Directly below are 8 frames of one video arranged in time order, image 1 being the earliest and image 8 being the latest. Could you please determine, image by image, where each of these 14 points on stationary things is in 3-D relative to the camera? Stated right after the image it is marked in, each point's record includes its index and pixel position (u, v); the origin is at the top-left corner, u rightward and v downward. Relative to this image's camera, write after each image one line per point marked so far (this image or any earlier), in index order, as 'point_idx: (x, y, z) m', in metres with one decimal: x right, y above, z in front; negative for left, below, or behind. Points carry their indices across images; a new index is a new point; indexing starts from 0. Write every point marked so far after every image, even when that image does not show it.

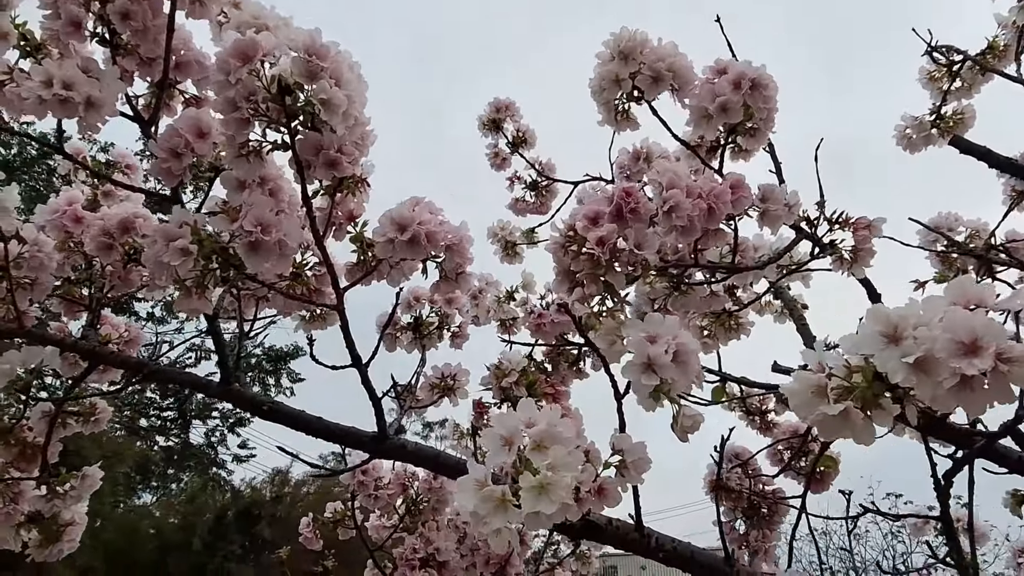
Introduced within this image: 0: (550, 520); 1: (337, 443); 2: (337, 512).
0: (+0.1, -0.5, +1.7) m
1: (-0.6, -0.5, +2.6) m
2: (-1.1, -1.4, +4.4) m
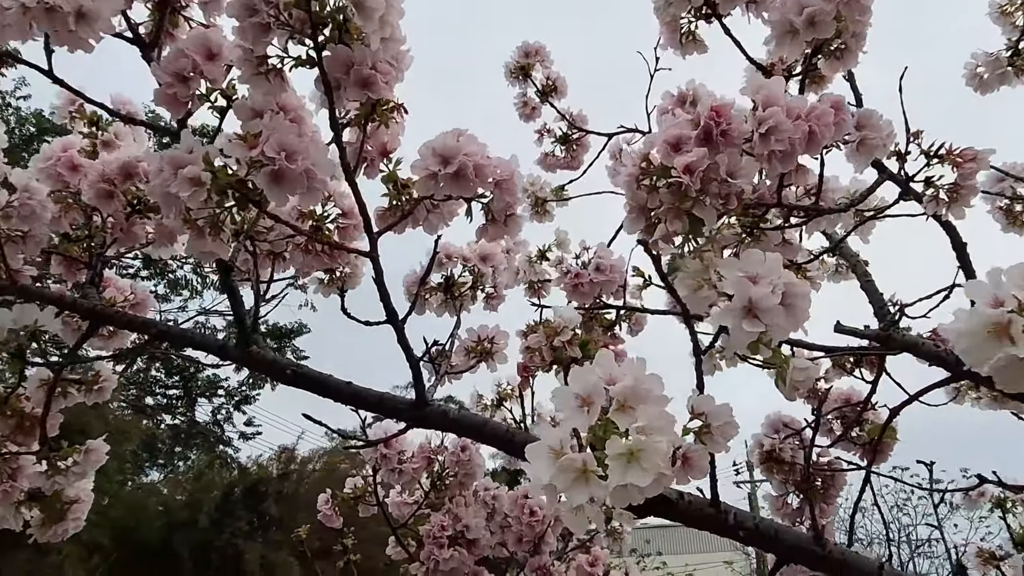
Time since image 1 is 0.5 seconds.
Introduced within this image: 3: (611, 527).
0: (+0.3, -0.4, +1.4) m
1: (-0.4, -0.4, +2.3) m
2: (-0.9, -1.1, +4.2) m
3: (+0.6, -1.5, +4.7) m
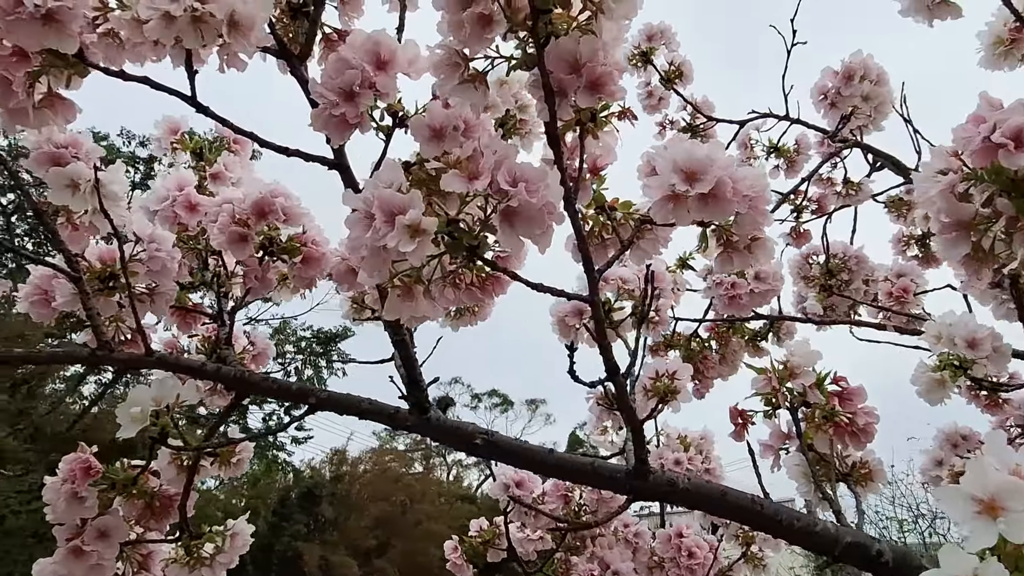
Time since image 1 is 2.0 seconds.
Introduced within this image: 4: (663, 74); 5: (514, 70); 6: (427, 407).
0: (+0.8, -0.5, +1.0) m
1: (+0.2, -0.5, +1.9) m
2: (-0.1, -1.3, +3.8) m
3: (+1.4, -1.5, +4.2) m
4: (+0.8, +1.1, +3.7) m
5: (0.0, +0.4, +1.4) m
6: (-0.2, -0.3, +2.0) m
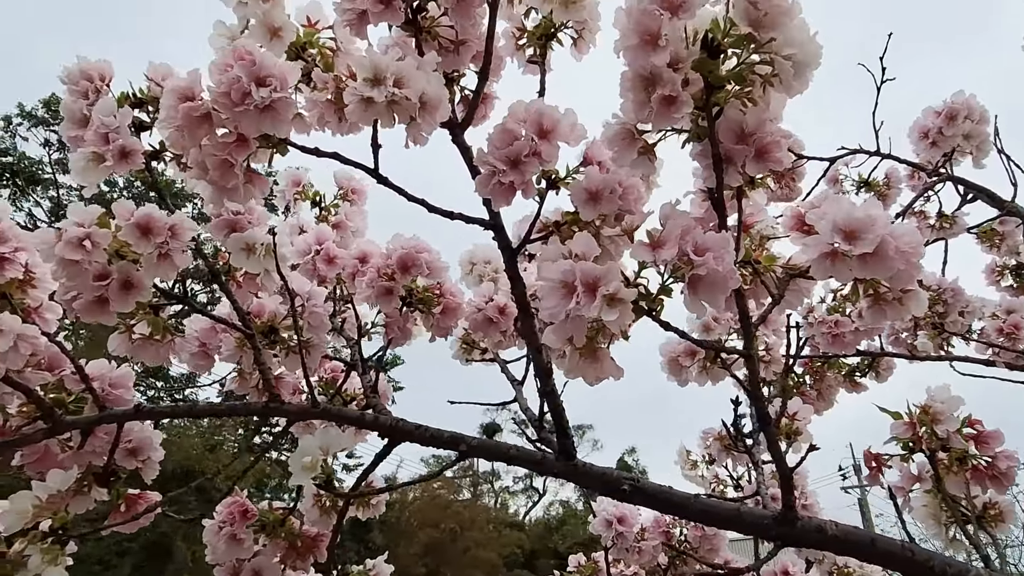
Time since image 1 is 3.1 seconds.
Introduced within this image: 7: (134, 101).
0: (+1.2, -0.6, +1.0) m
1: (+0.6, -0.6, +2.0) m
2: (+0.4, -1.5, +3.8) m
3: (+1.9, -1.7, +4.2) m
4: (+1.2, +0.9, +3.8) m
5: (+0.4, +0.3, +1.5) m
6: (+0.2, -0.5, +2.0) m
7: (-1.0, +0.5, +1.9) m
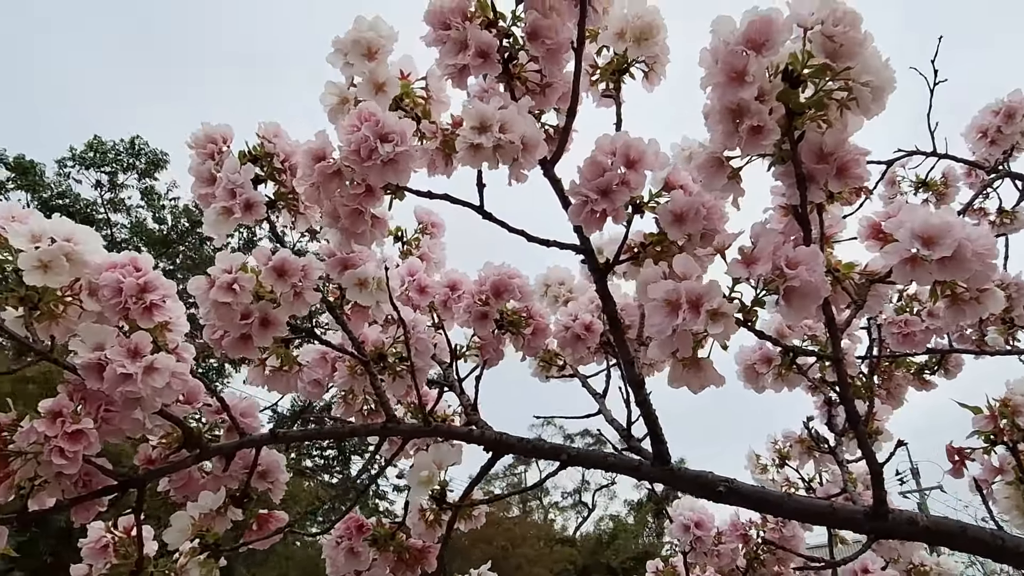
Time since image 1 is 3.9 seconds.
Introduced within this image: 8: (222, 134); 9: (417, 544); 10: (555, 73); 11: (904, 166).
0: (+1.4, -0.6, +1.1) m
1: (+0.9, -0.7, +2.1) m
2: (+0.8, -1.5, +3.9) m
3: (+2.4, -1.7, +4.2) m
4: (+1.6, +0.9, +3.9) m
5: (+0.6, +0.3, +1.6) m
6: (+0.5, -0.5, +2.2) m
7: (-0.8, +0.4, +2.2) m
8: (-0.8, +0.4, +2.2) m
9: (-0.3, -0.9, +2.5) m
10: (+0.1, +0.6, +2.0) m
11: (+2.1, +0.7, +4.0) m
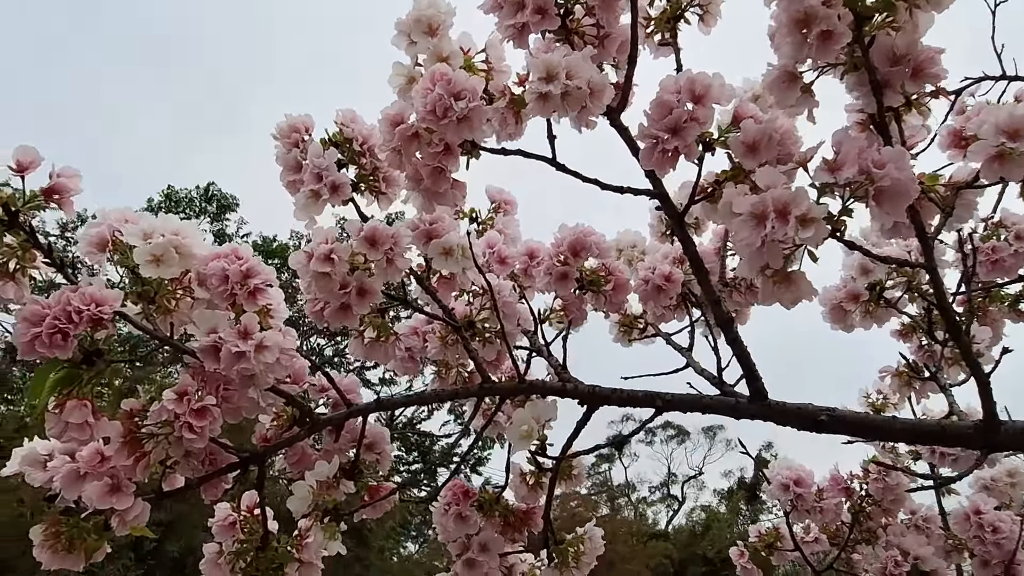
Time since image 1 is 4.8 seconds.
0: (+1.6, -0.3, +1.0) m
1: (+1.1, -0.4, +2.0) m
2: (+1.3, -1.3, +3.9) m
3: (+3.0, -1.3, +4.0) m
4: (+1.8, +1.2, +3.8) m
5: (+0.7, +0.5, +1.6) m
6: (+0.7, -0.3, +2.2) m
7: (-0.6, +0.4, +2.3) m
8: (-0.6, +0.5, +2.3) m
9: (0.0, -0.8, +2.6) m
10: (+0.3, +0.7, +2.0) m
11: (+2.5, +1.0, +3.9) m
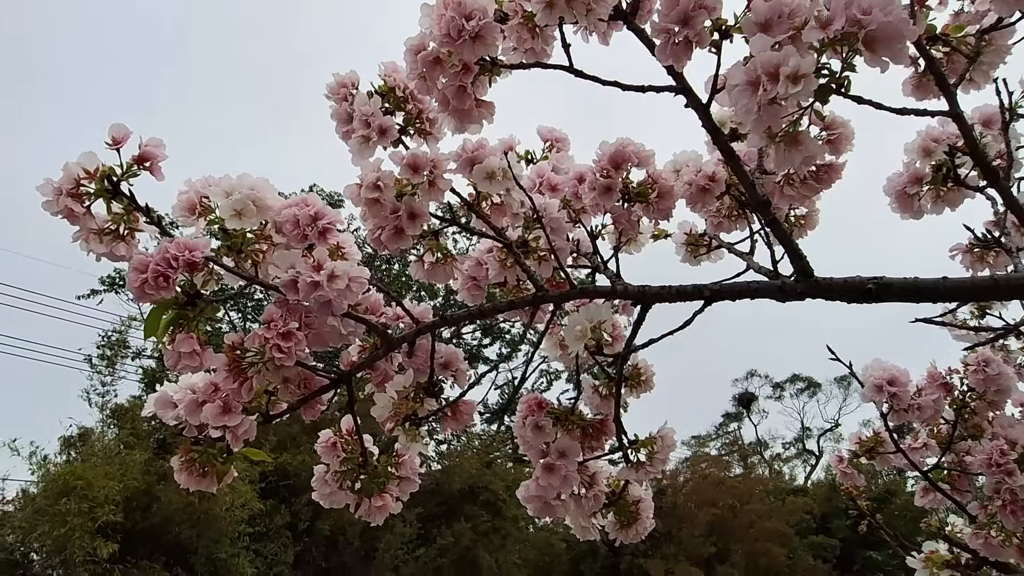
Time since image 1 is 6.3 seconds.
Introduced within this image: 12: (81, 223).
0: (+1.6, +0.1, +0.9) m
1: (+1.3, 0.0, +2.0) m
2: (+1.8, -0.8, +3.8) m
3: (+3.5, -0.6, +3.7) m
4: (+2.0, +1.7, +3.6) m
5: (+0.7, +0.8, +1.7) m
6: (+0.9, 0.0, +2.2) m
7: (-0.5, +0.7, +2.5) m
8: (-0.5, +0.7, +2.5) m
9: (+0.3, -0.5, +2.7) m
10: (+0.3, +1.0, +2.1) m
11: (+2.7, +1.6, +3.6) m
12: (-1.3, +0.2, +2.2) m
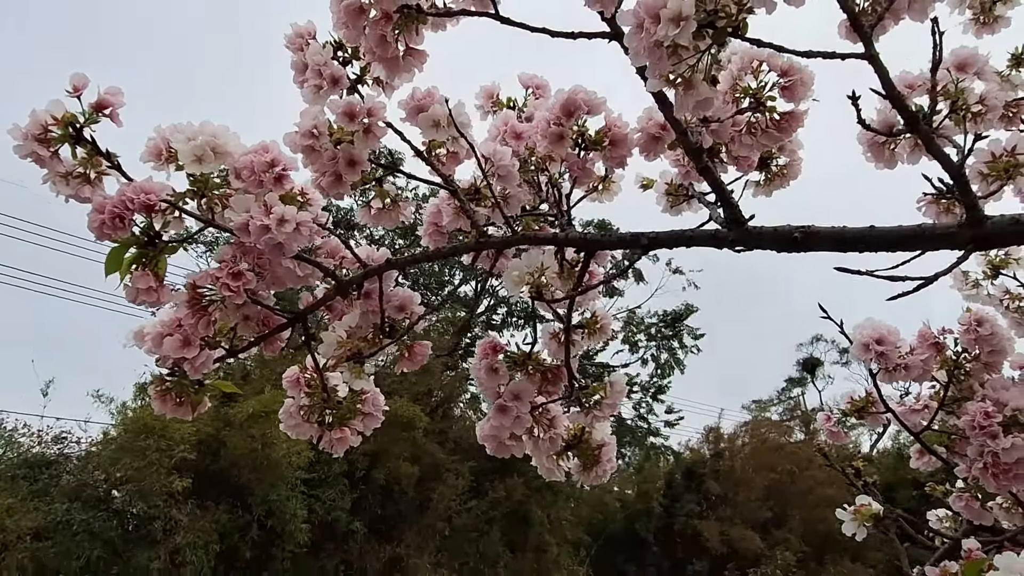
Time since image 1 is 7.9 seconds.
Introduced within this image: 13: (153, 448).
0: (+1.2, +0.2, +0.9) m
1: (+1.1, +0.1, +2.0) m
2: (+1.8, -0.6, +3.8) m
3: (+3.4, -0.4, +3.5) m
4: (+2.0, +1.9, +3.4) m
5: (+0.5, +0.9, +1.6) m
6: (+0.7, +0.2, +2.2) m
7: (-0.6, +0.8, +2.6) m
8: (-0.7, +0.9, +2.6) m
9: (+0.2, -0.3, +2.8) m
10: (+0.1, +1.2, +2.1) m
11: (+2.6, +1.8, +3.4) m
12: (-1.5, +0.4, +2.3) m
13: (-5.2, -2.3, +10.4) m
